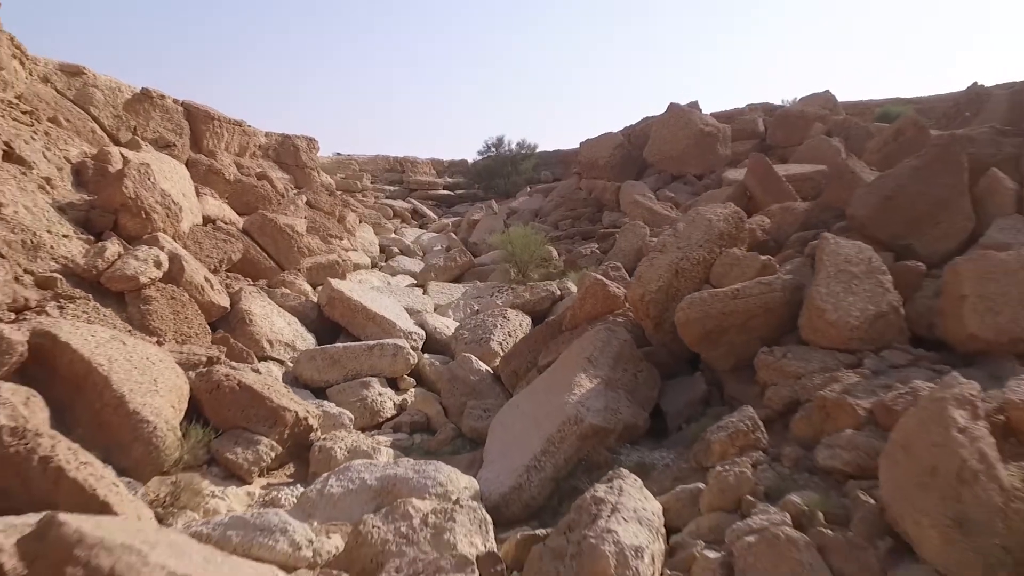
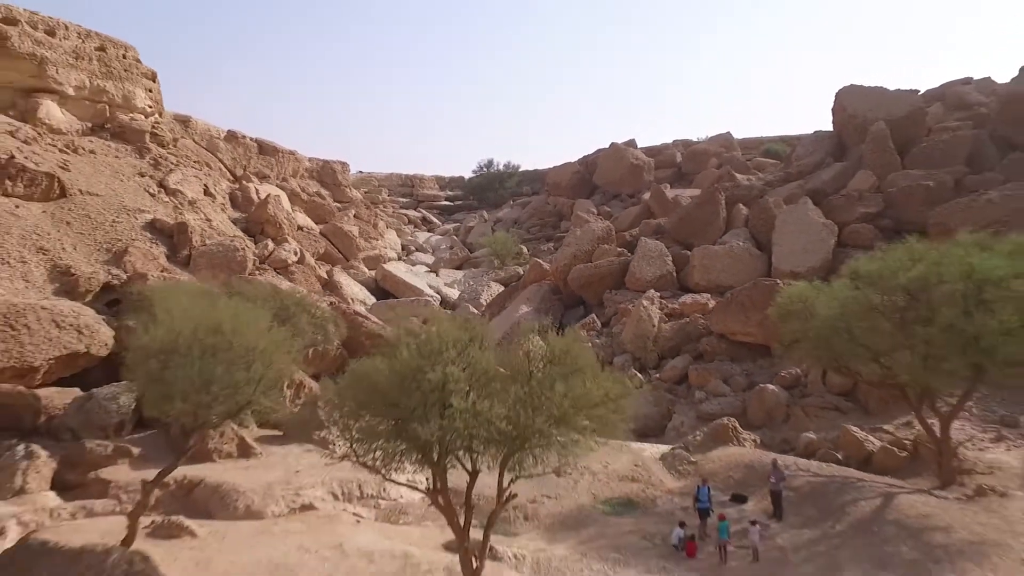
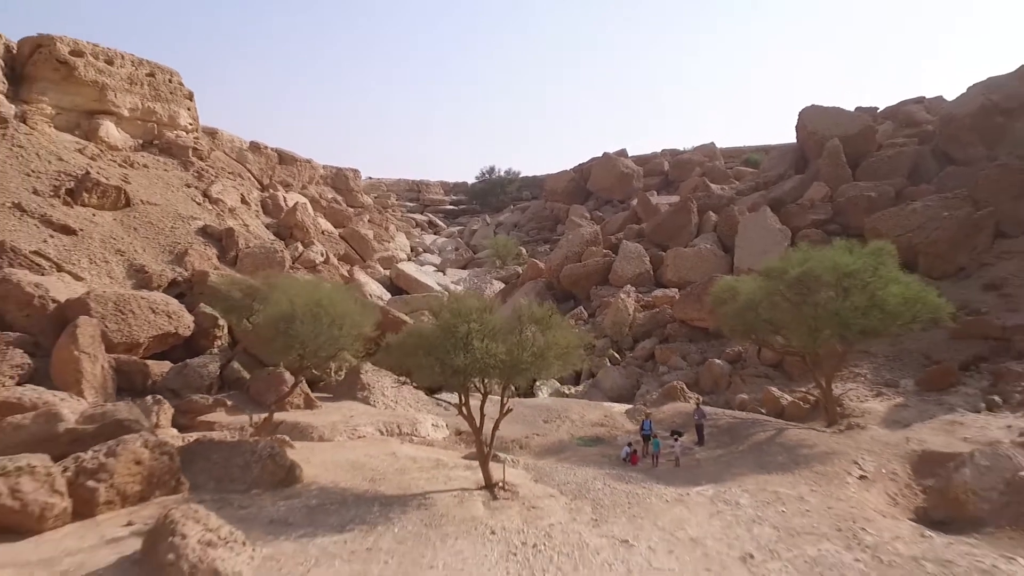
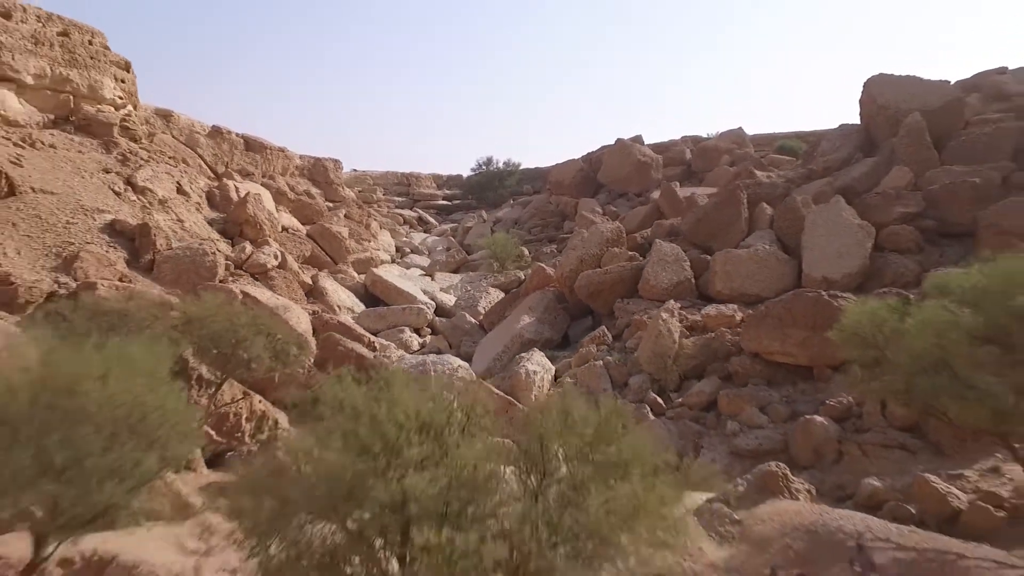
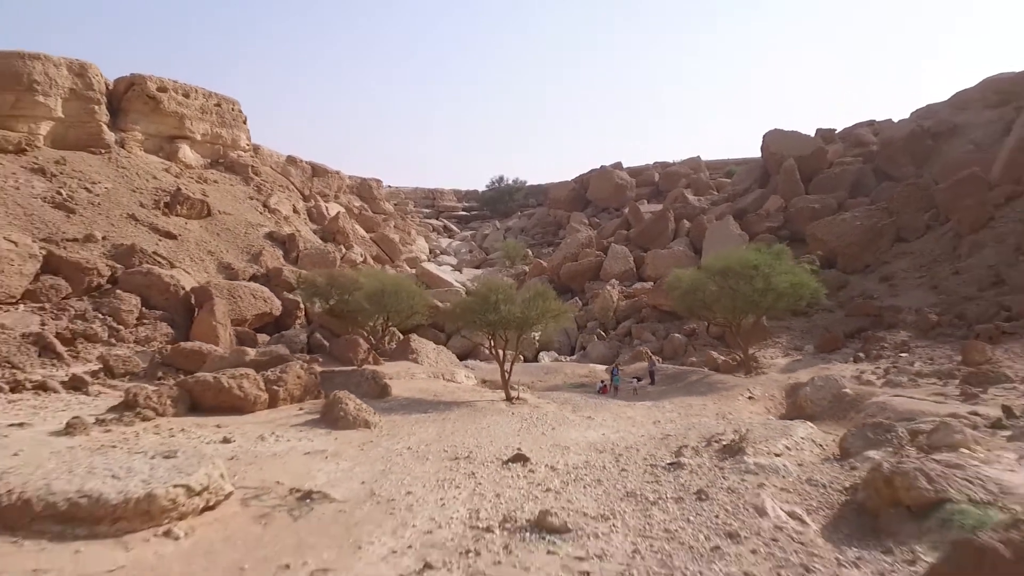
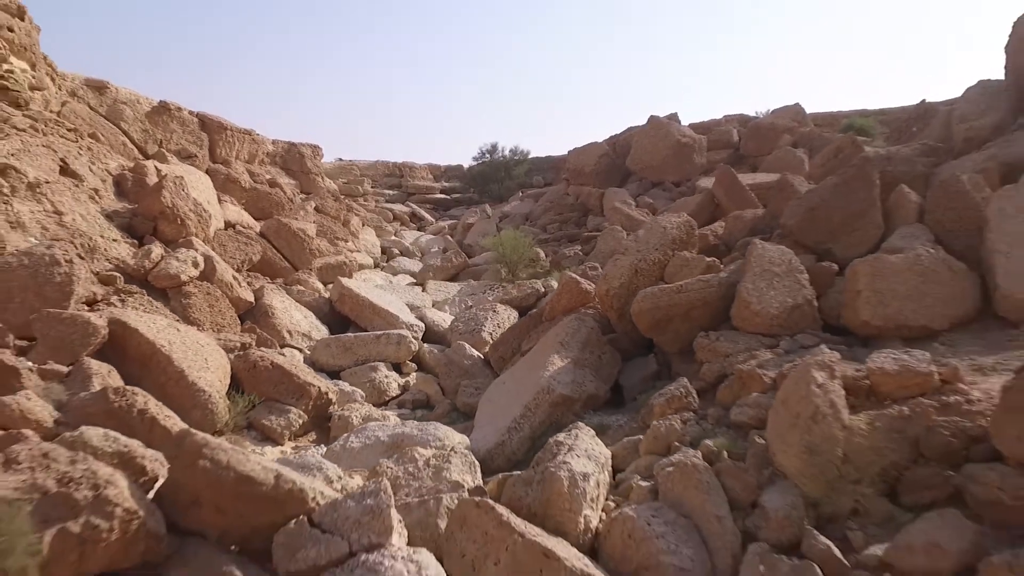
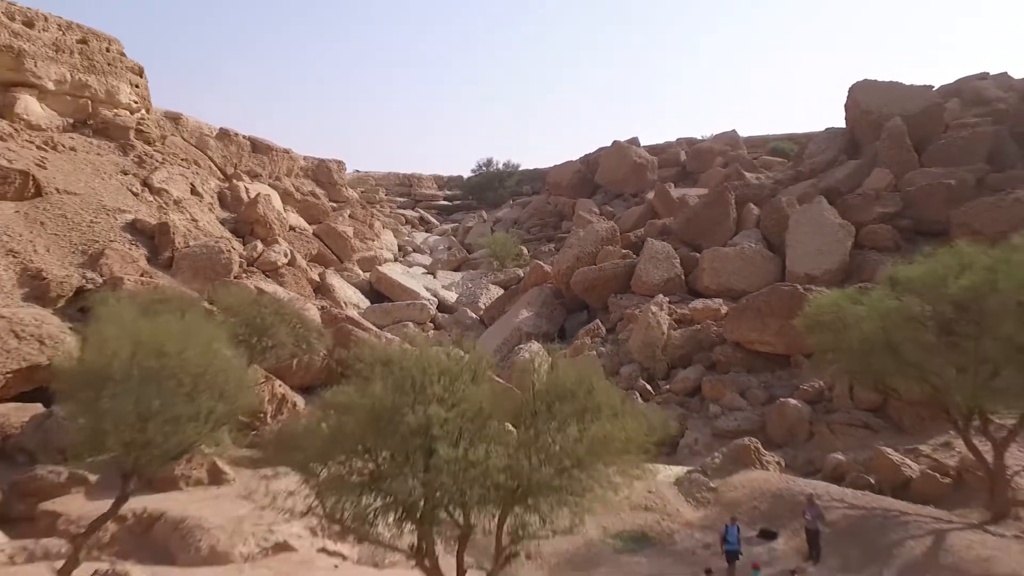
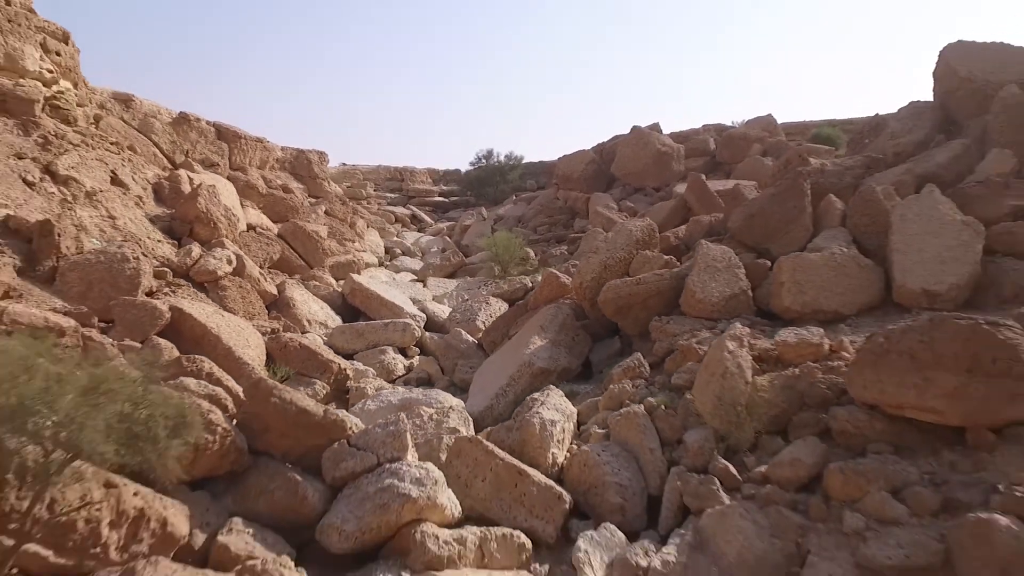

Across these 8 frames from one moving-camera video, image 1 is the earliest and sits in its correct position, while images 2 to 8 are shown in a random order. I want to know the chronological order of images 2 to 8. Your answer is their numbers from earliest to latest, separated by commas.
6, 8, 4, 7, 2, 3, 5
